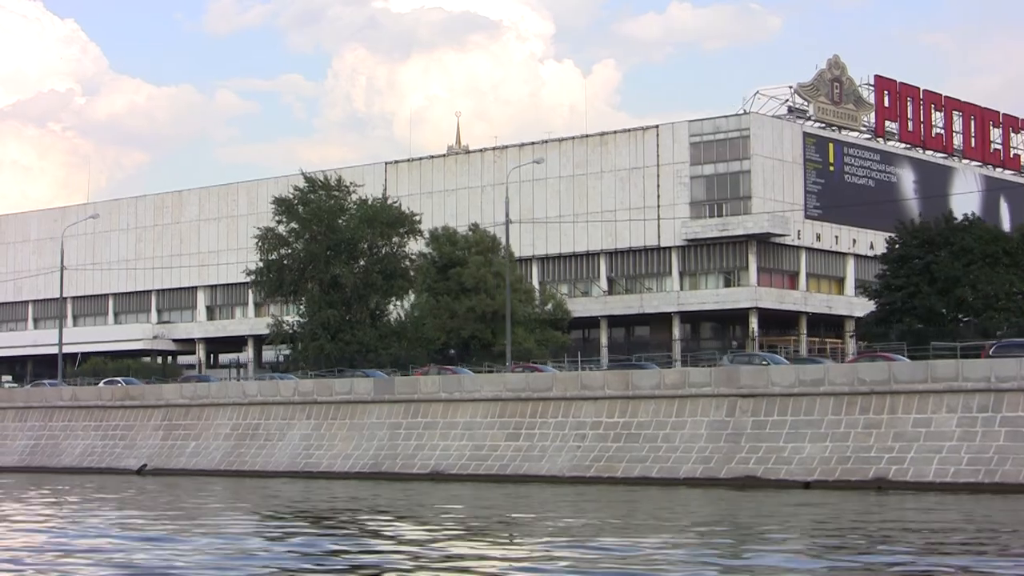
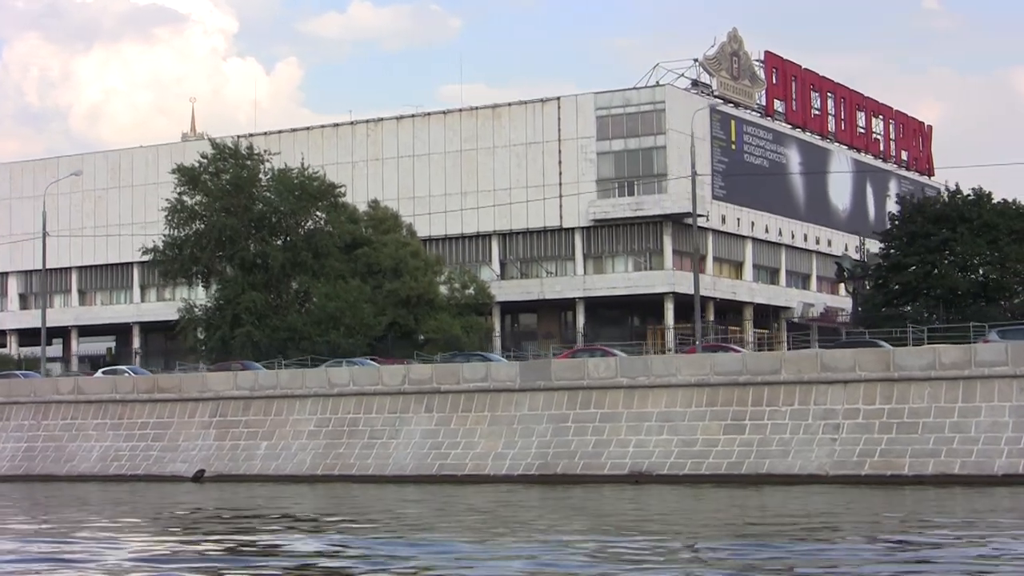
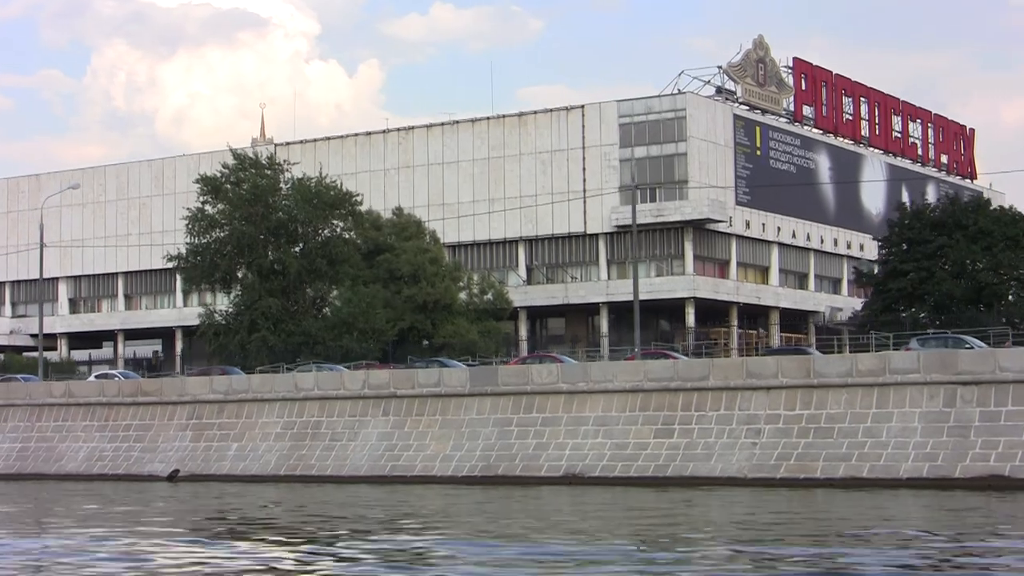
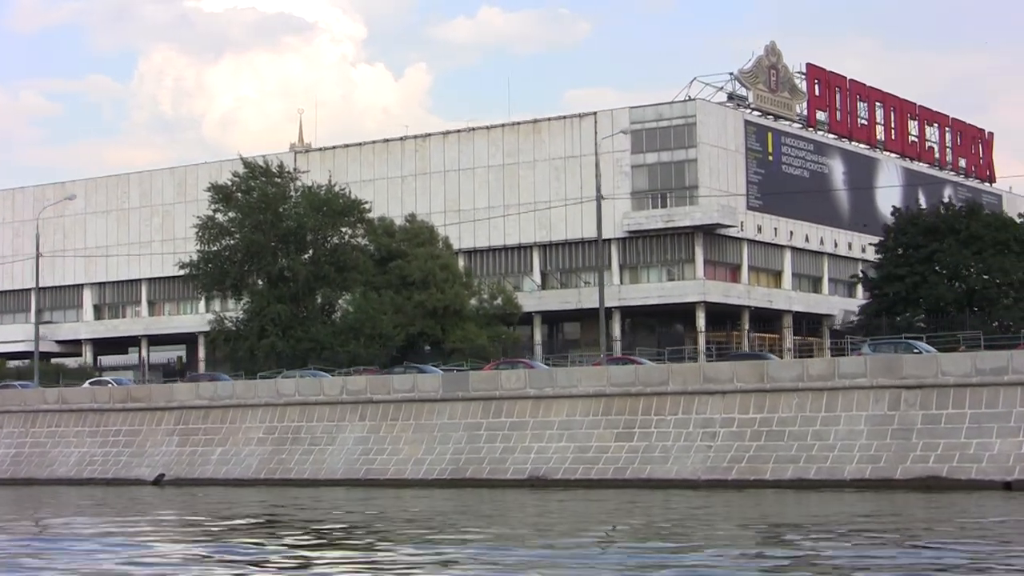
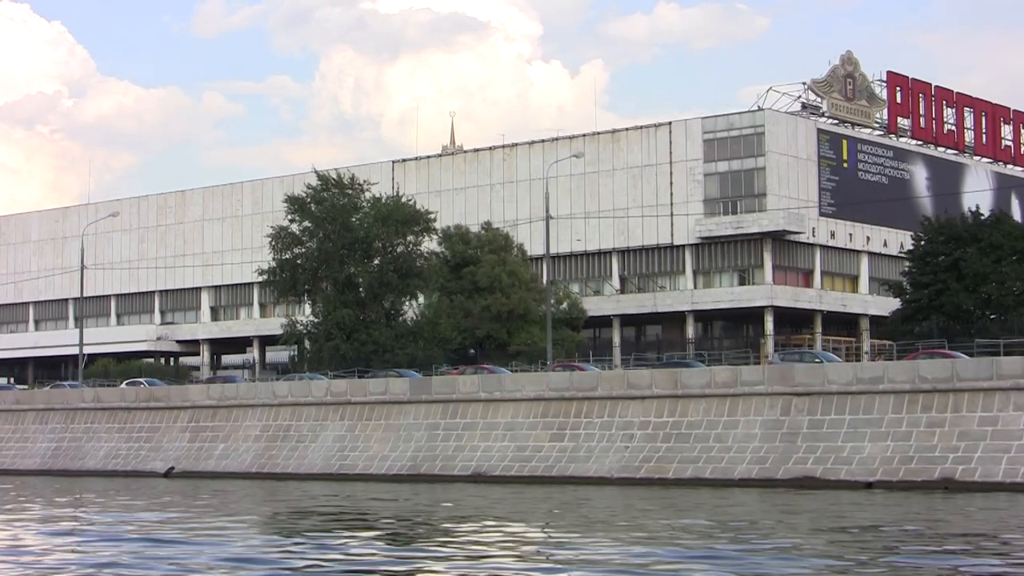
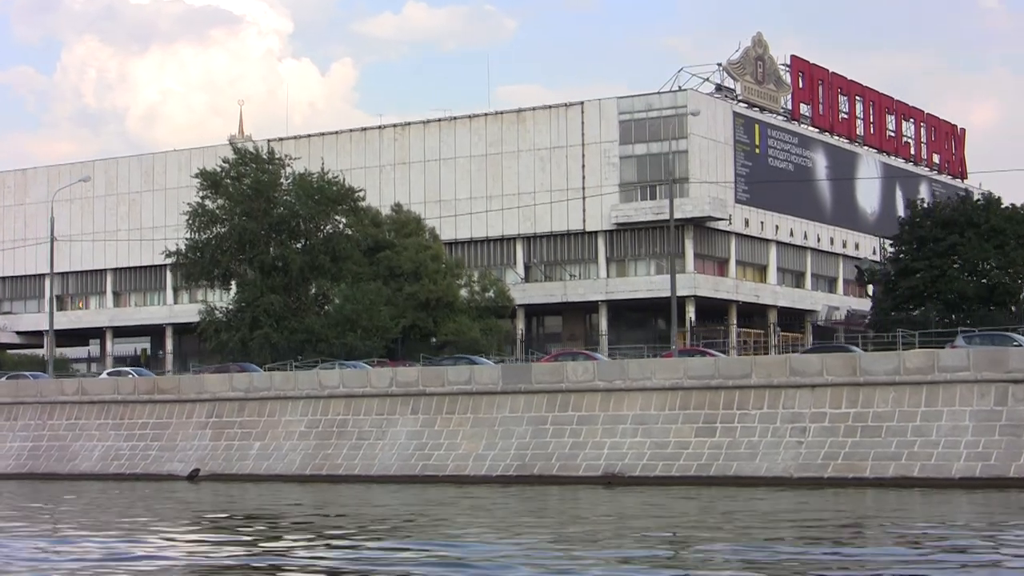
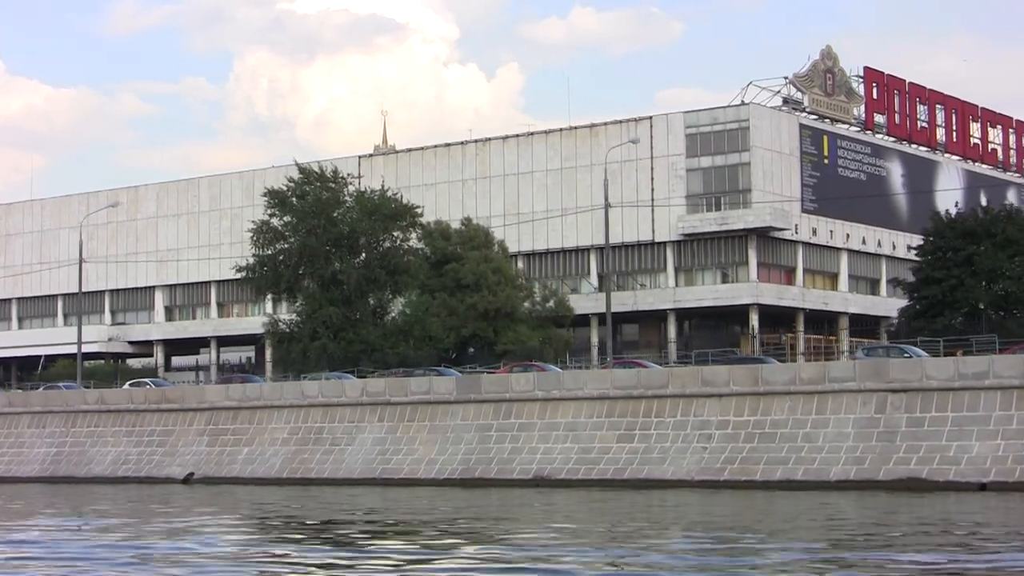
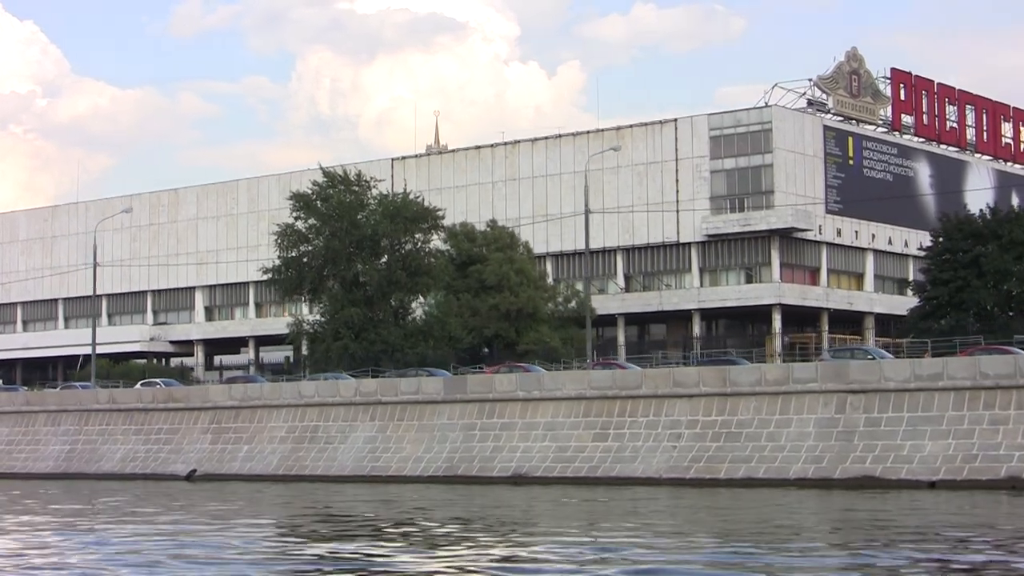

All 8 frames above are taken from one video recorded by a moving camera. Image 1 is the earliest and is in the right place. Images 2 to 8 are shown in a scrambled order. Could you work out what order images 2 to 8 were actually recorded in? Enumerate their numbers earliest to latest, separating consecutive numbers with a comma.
5, 8, 7, 4, 3, 6, 2
